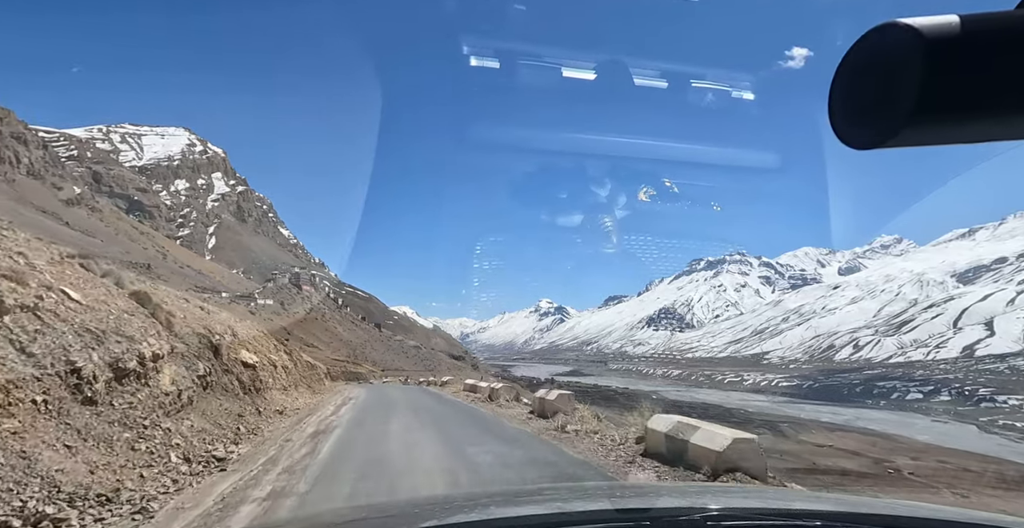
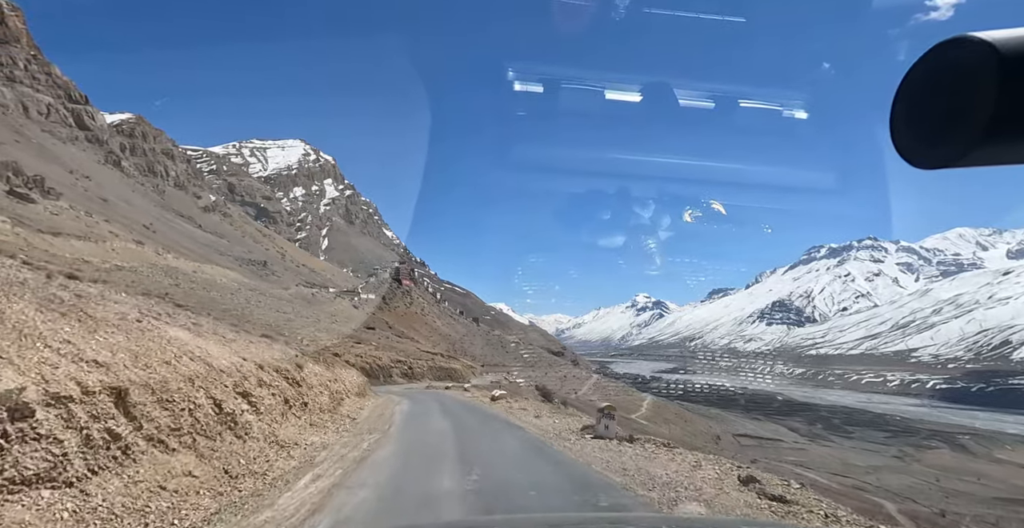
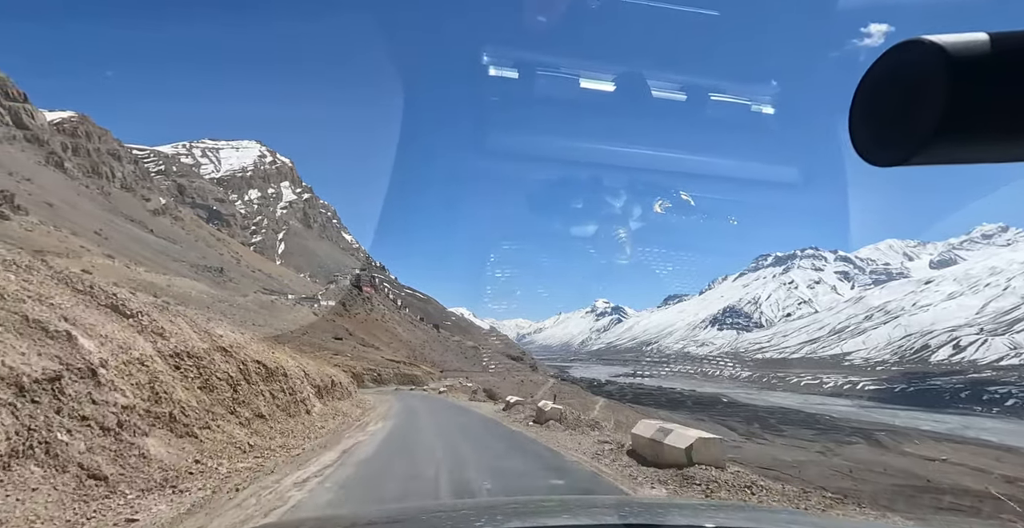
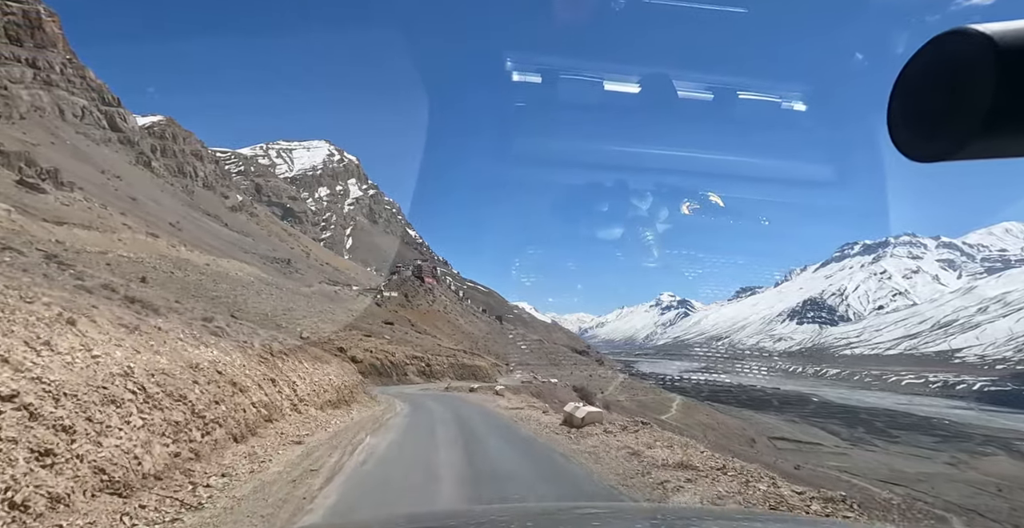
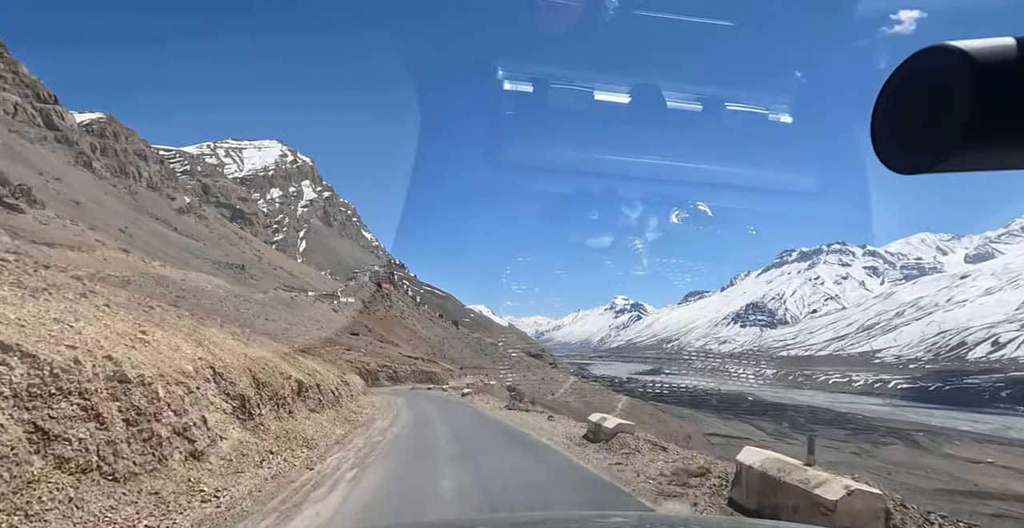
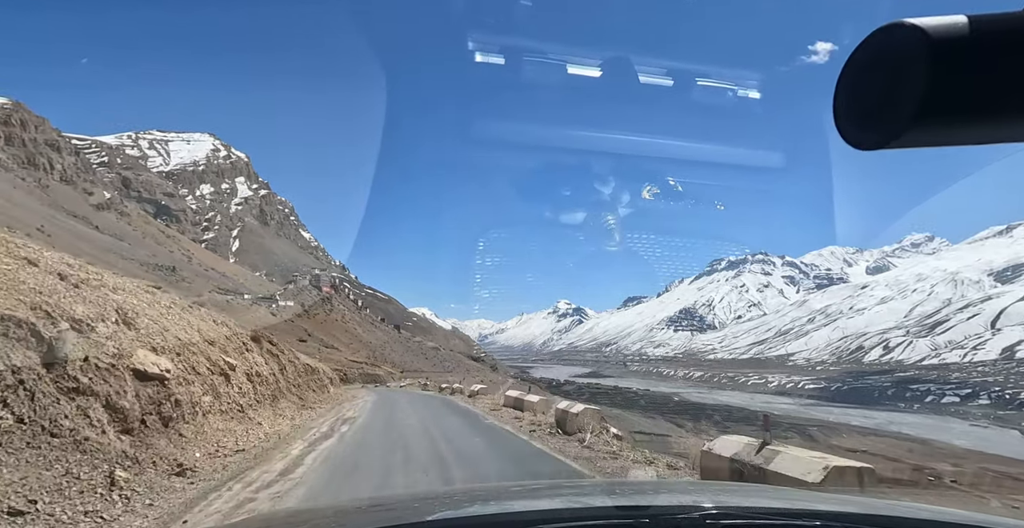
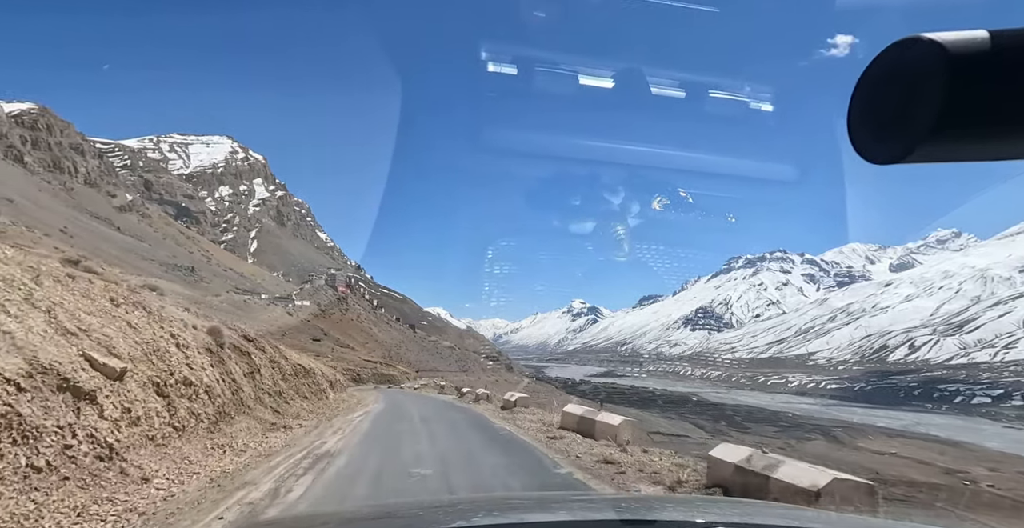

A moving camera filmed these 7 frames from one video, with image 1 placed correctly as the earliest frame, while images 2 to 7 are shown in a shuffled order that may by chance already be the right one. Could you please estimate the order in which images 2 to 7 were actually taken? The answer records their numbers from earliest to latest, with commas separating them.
6, 7, 3, 5, 2, 4
